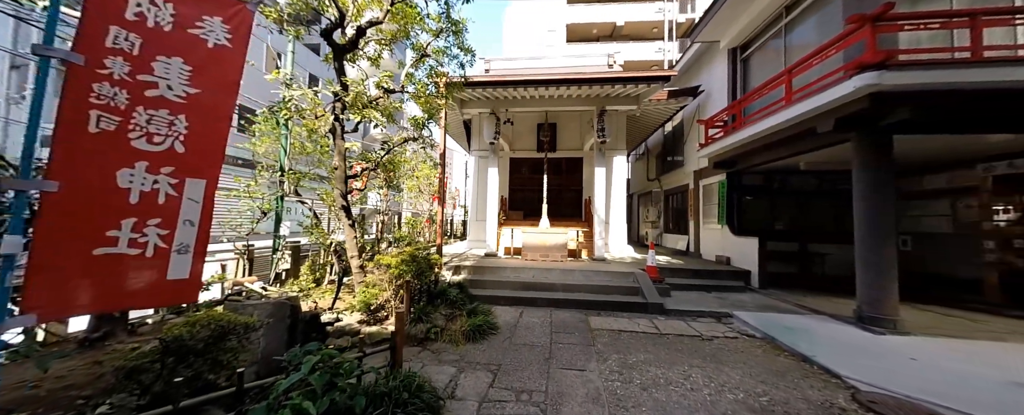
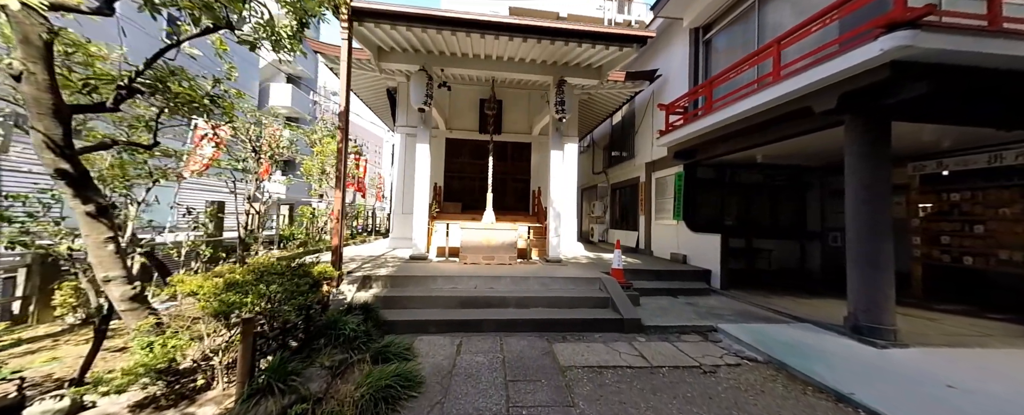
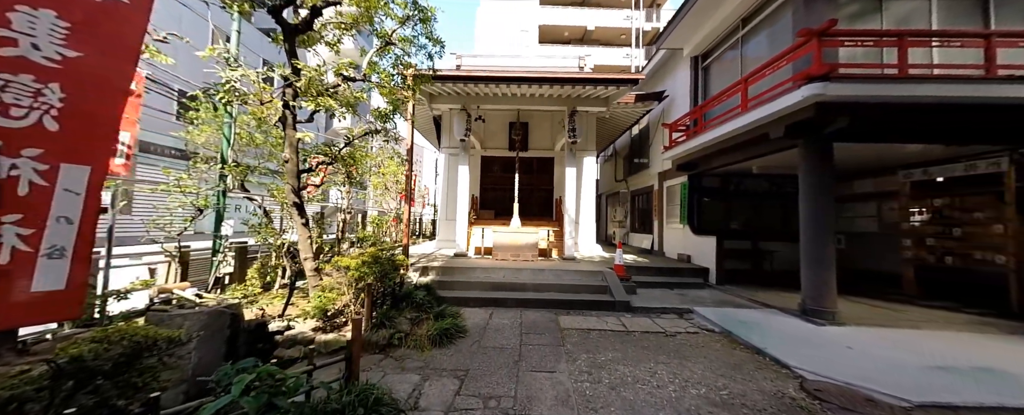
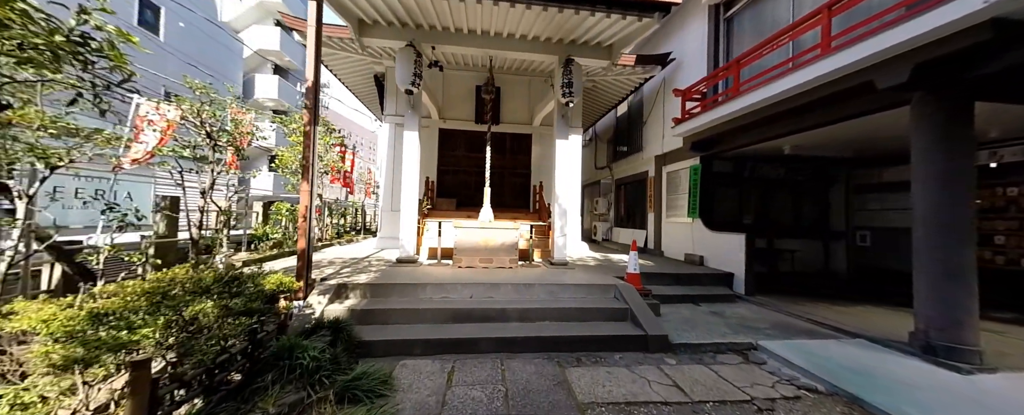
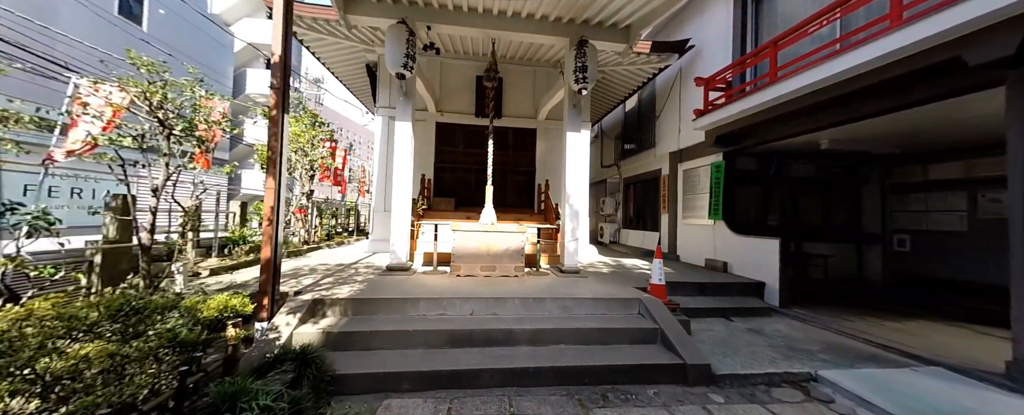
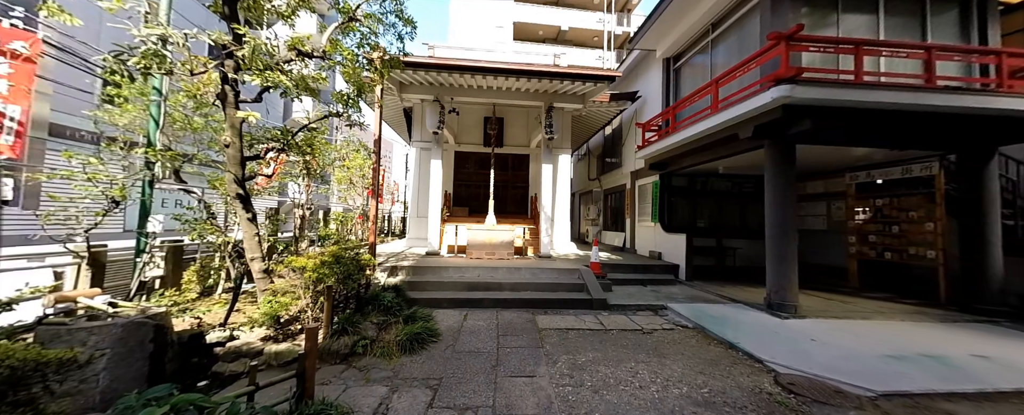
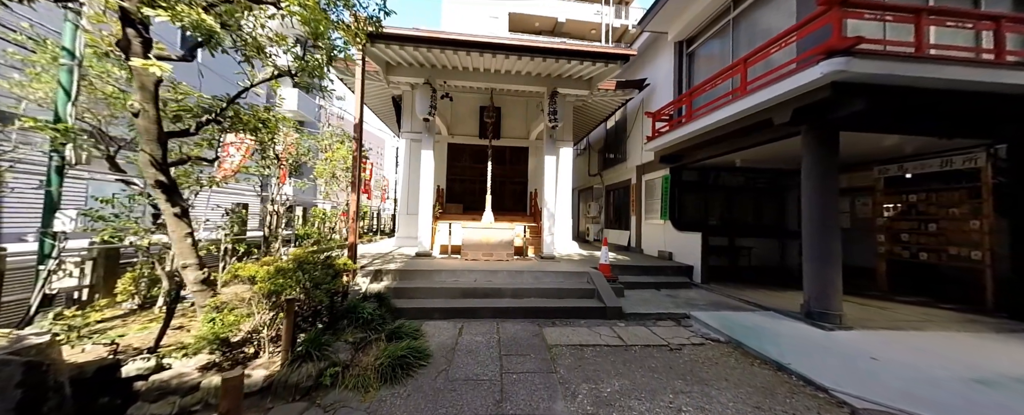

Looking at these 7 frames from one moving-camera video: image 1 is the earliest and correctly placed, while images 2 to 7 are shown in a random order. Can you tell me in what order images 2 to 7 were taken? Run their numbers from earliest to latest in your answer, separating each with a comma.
3, 6, 7, 2, 4, 5
